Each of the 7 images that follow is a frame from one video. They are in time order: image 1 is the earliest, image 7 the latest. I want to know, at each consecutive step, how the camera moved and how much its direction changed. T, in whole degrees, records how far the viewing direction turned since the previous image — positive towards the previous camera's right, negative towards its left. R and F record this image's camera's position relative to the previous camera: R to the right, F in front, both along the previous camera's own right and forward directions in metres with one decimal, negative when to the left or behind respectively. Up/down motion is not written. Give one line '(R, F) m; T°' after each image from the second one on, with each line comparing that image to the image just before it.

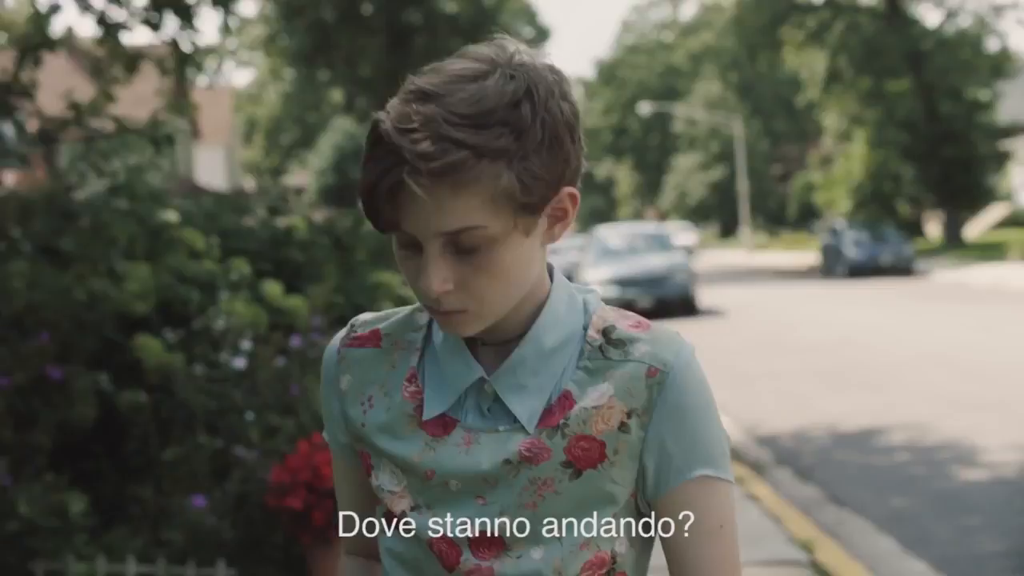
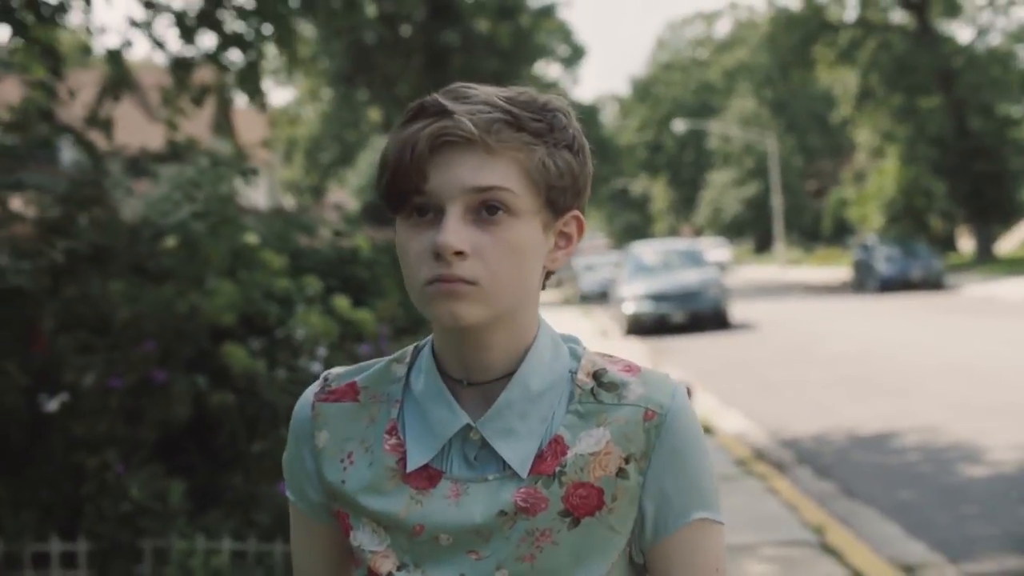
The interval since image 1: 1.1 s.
(0.0, -0.6) m; -2°
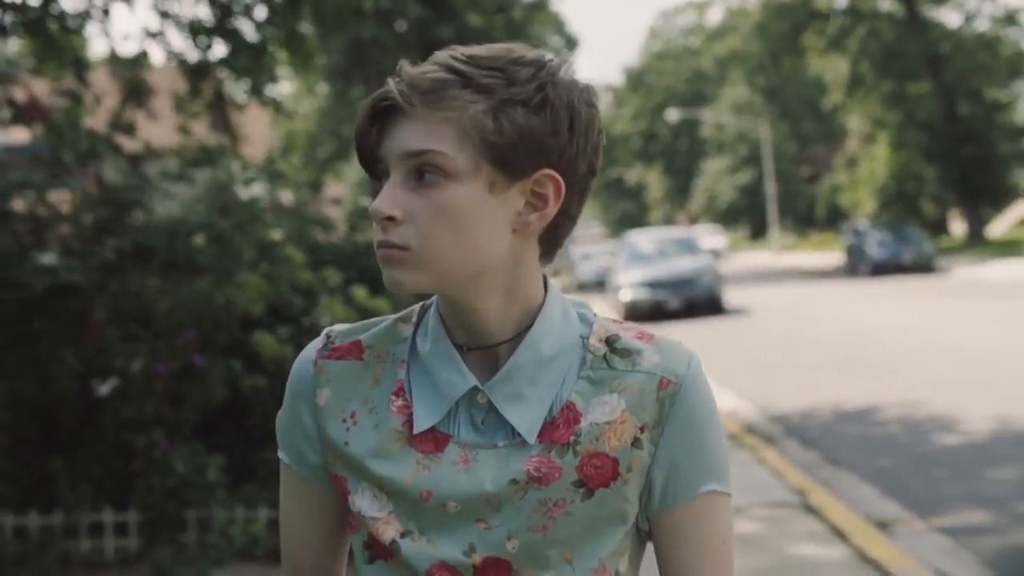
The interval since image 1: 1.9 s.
(0.0, -0.5) m; 0°
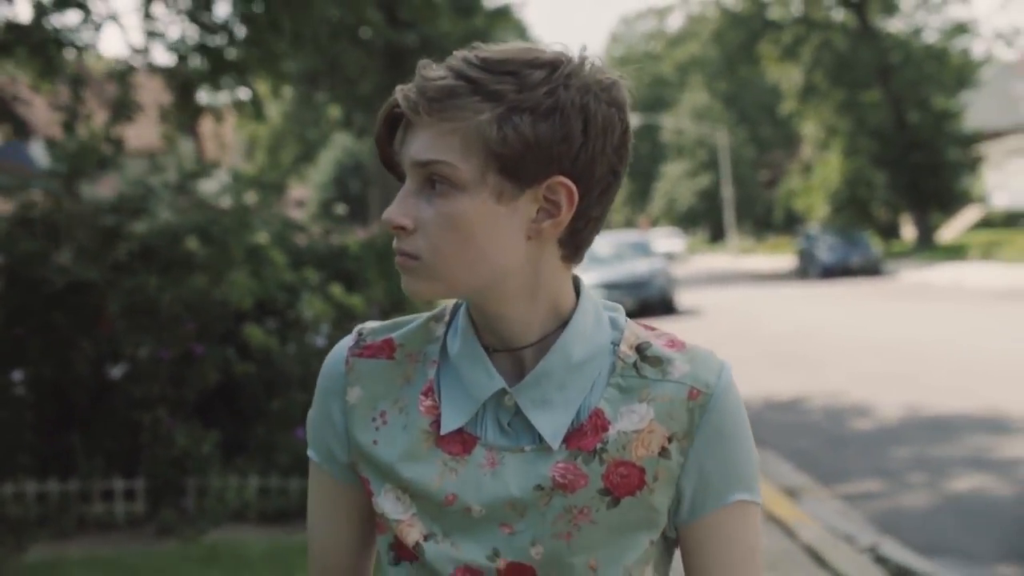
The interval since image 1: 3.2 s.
(0.0, -0.8) m; +2°
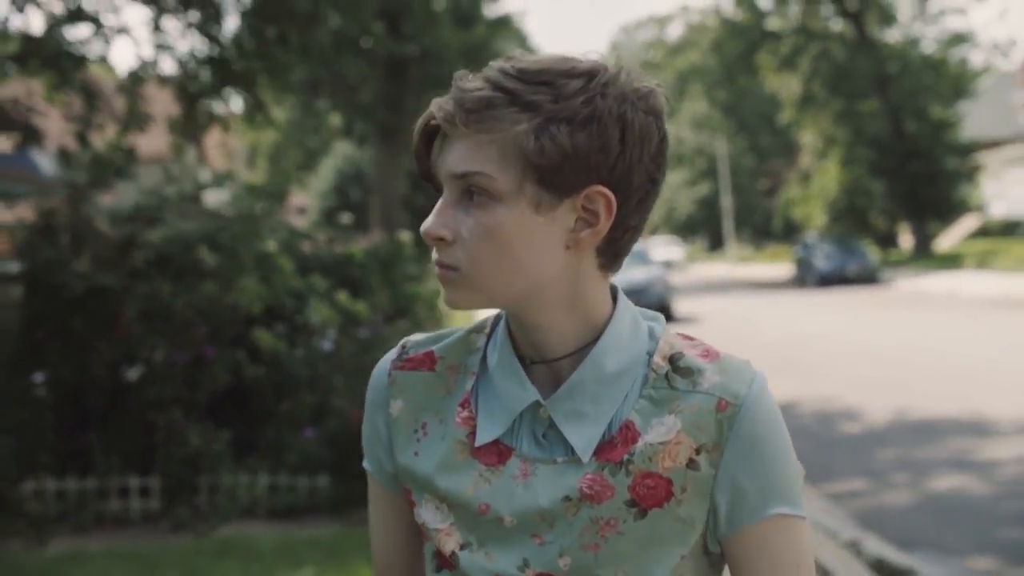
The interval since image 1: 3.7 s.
(0.0, -0.3) m; 0°
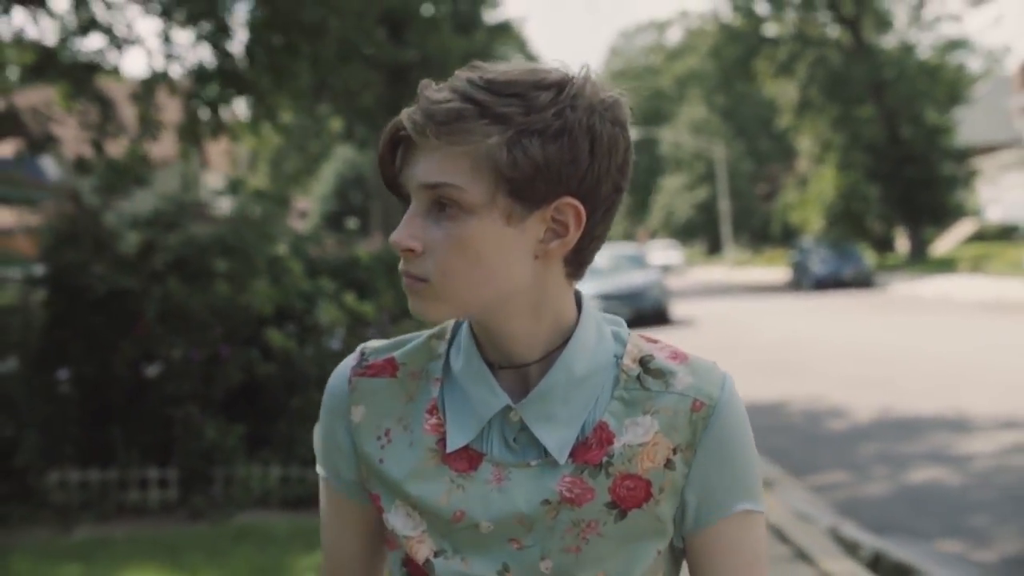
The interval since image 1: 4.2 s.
(0.0, -0.3) m; 0°
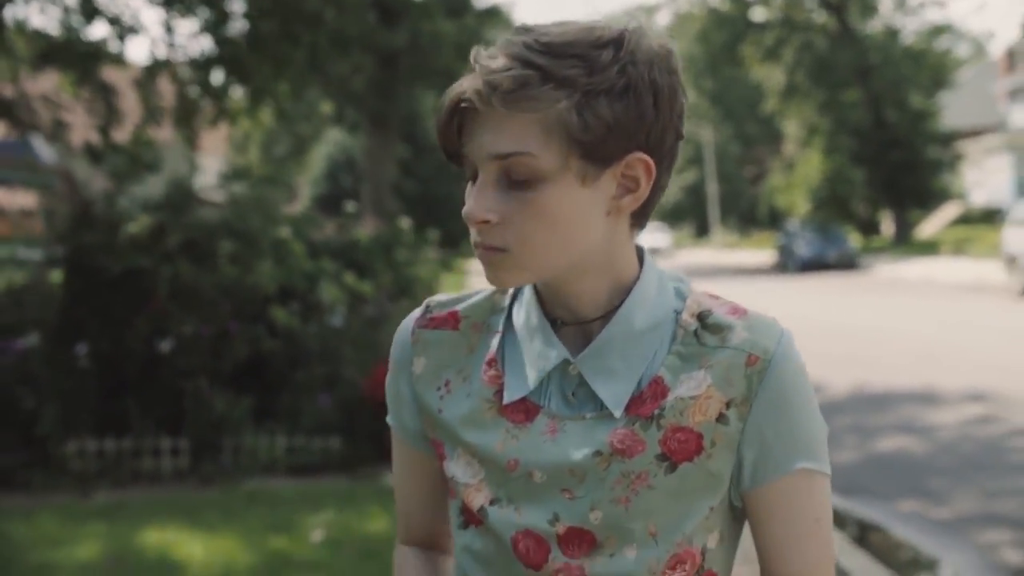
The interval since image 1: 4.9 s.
(0.0, -0.4) m; +1°
